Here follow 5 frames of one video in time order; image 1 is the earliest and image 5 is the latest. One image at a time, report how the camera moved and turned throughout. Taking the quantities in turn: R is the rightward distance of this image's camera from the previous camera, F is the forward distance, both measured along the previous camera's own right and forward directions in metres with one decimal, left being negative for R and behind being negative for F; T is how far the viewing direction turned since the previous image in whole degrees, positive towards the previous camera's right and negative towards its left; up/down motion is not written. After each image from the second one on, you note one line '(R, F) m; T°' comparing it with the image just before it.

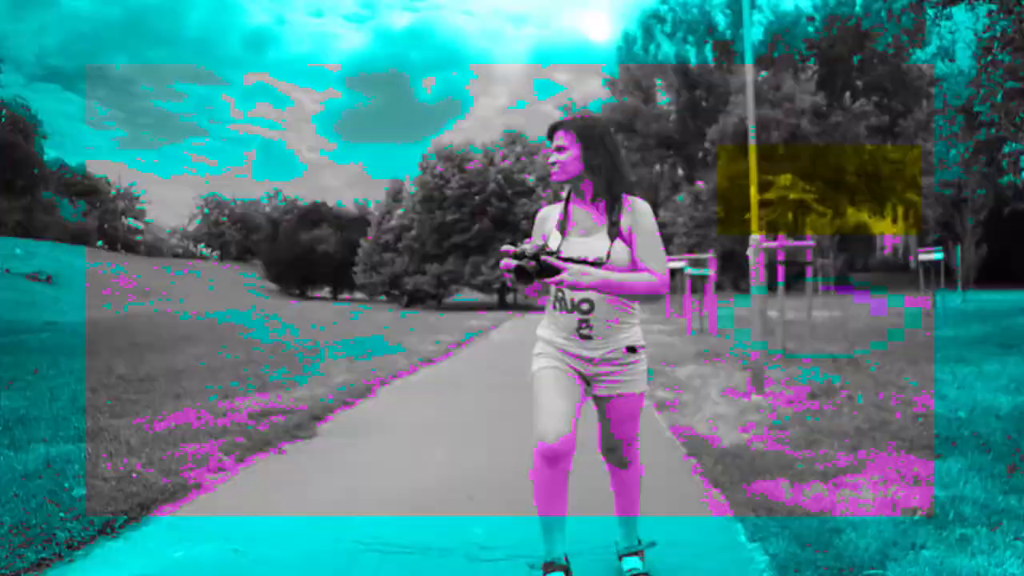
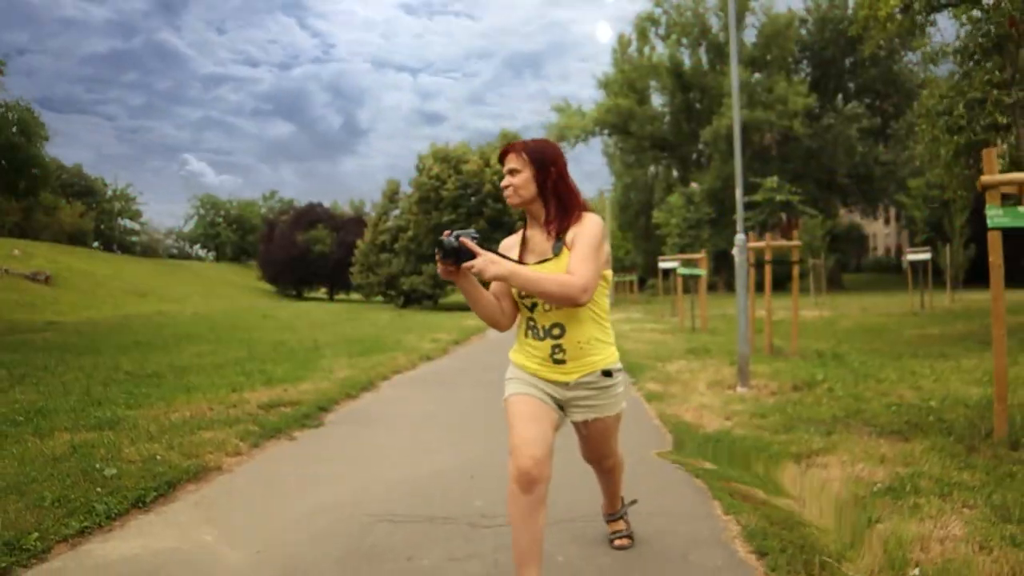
(0.0, -0.4) m; 0°
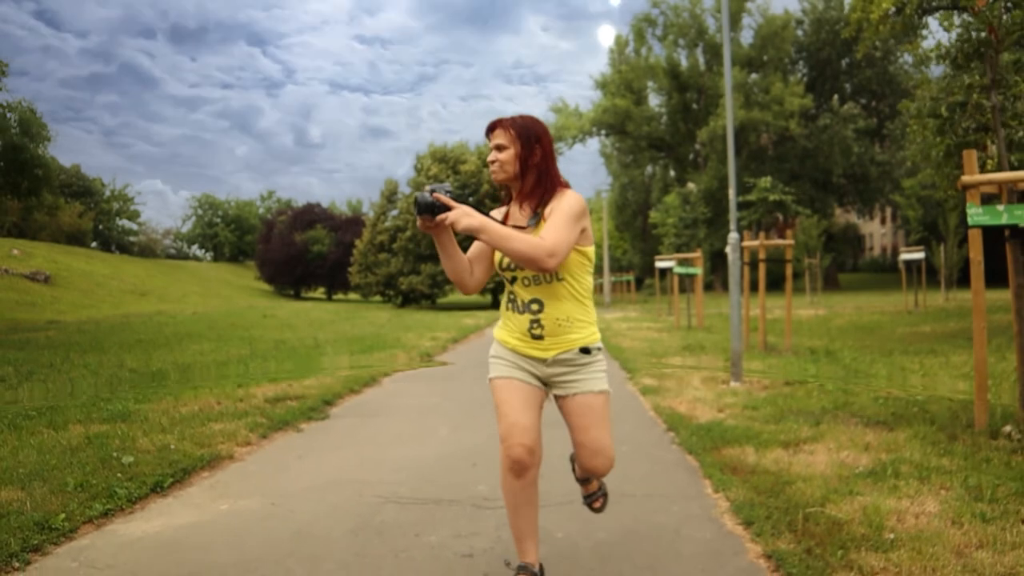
(0.0, -0.2) m; 0°
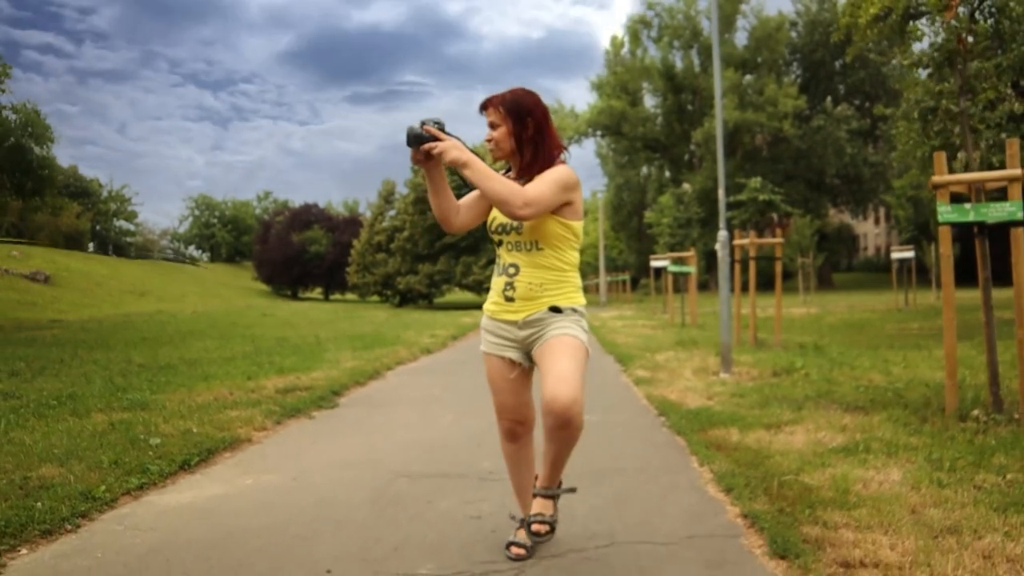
(0.0, -0.4) m; 0°
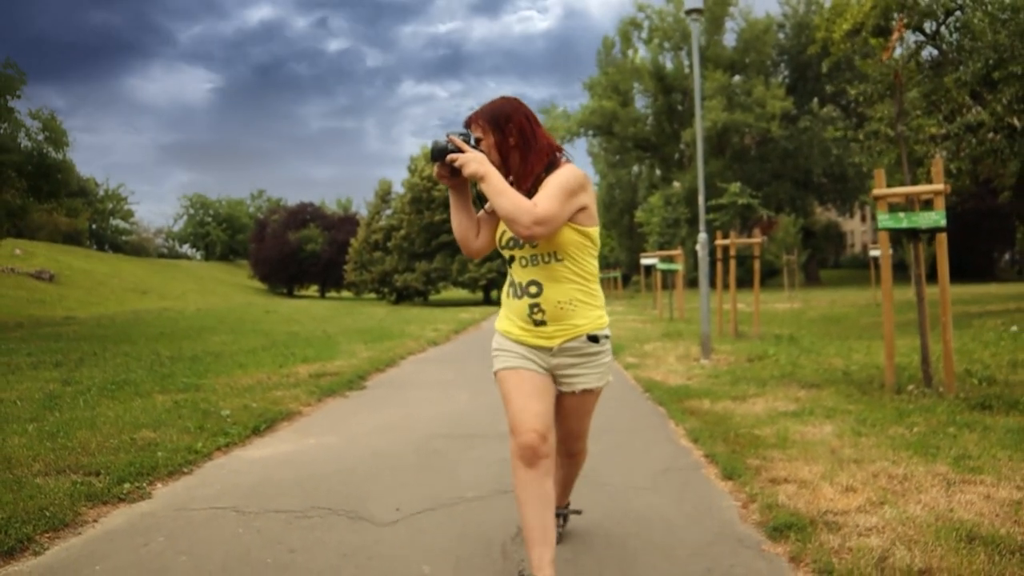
(-0.1, -1.2) m; +1°
